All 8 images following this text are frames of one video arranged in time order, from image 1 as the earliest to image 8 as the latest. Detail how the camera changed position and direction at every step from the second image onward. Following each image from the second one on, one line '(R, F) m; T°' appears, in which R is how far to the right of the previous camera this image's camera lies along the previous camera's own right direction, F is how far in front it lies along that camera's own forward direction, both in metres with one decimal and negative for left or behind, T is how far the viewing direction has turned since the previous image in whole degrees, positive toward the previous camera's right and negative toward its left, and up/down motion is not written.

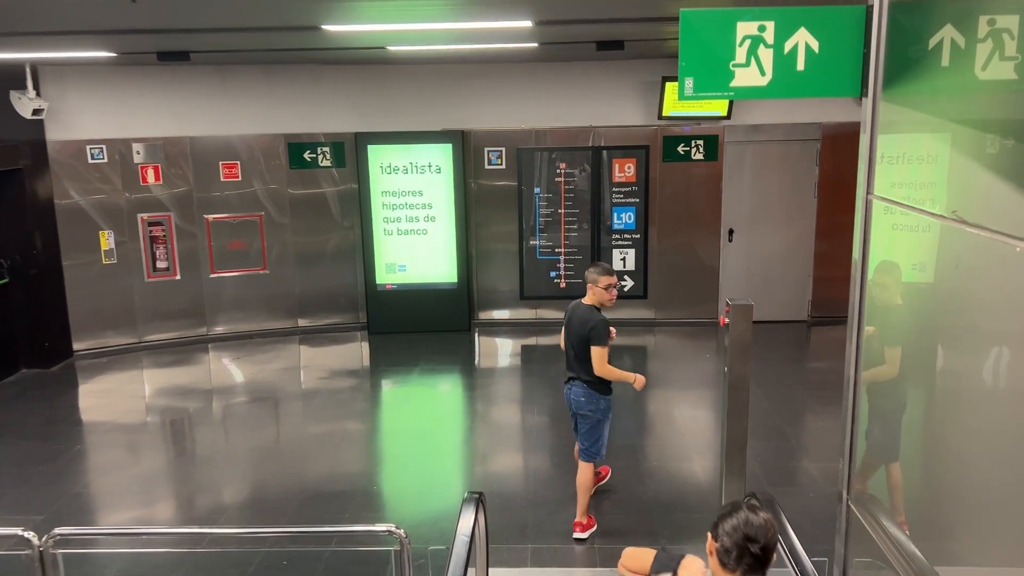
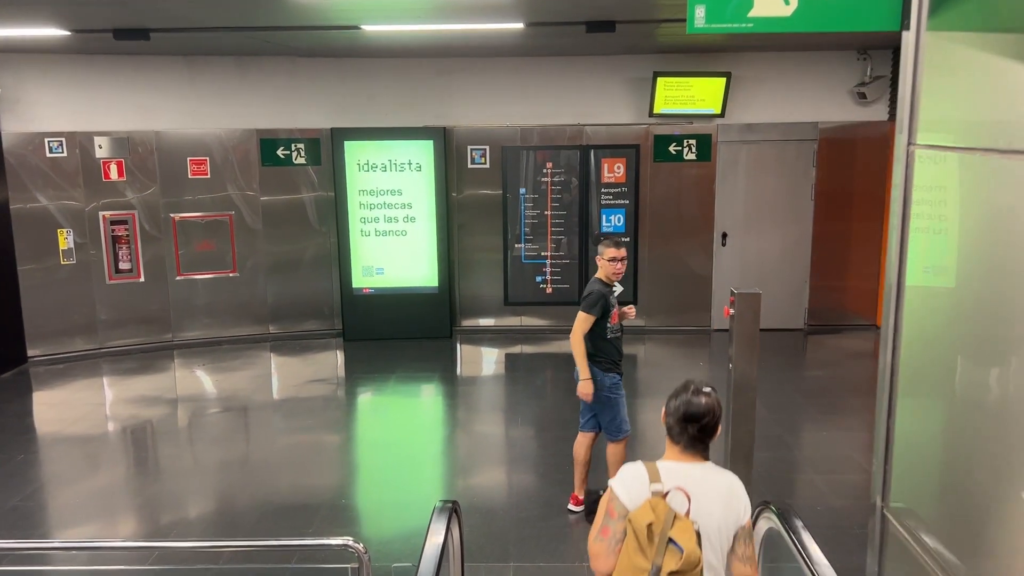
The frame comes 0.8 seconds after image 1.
(0.0, +0.3) m; +1°
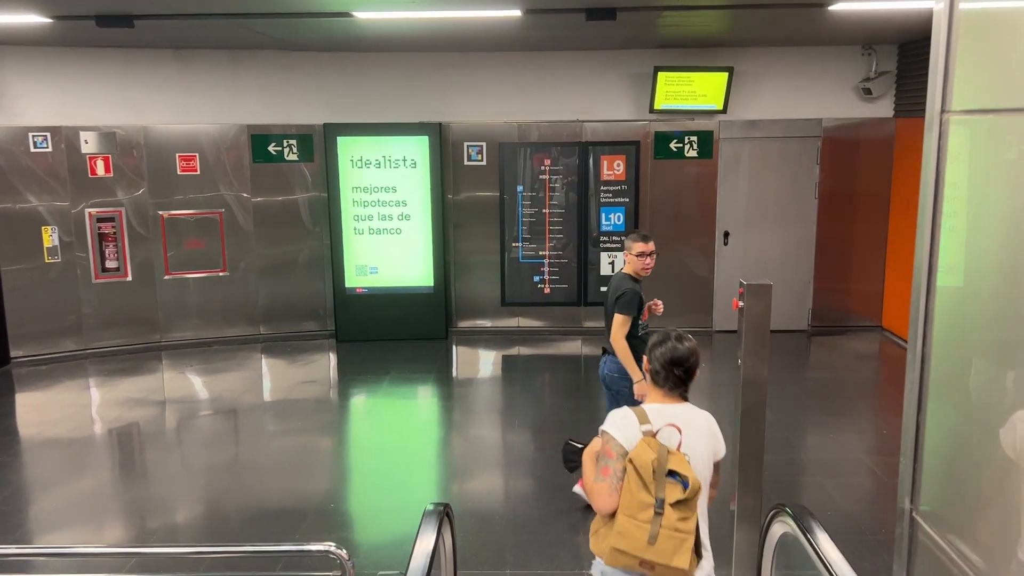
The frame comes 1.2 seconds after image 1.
(0.0, +0.2) m; 0°
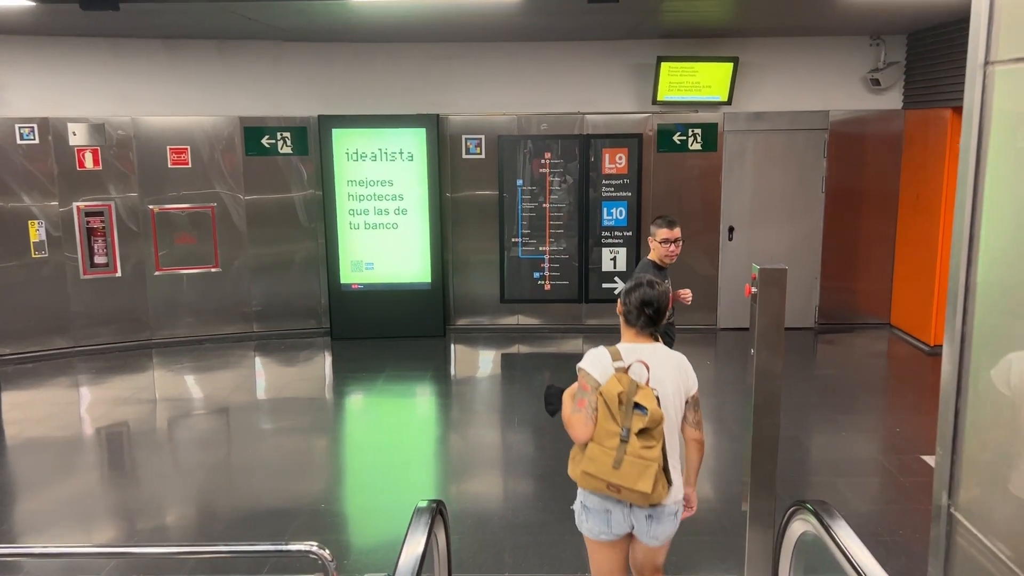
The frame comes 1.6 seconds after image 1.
(0.0, +0.2) m; 0°
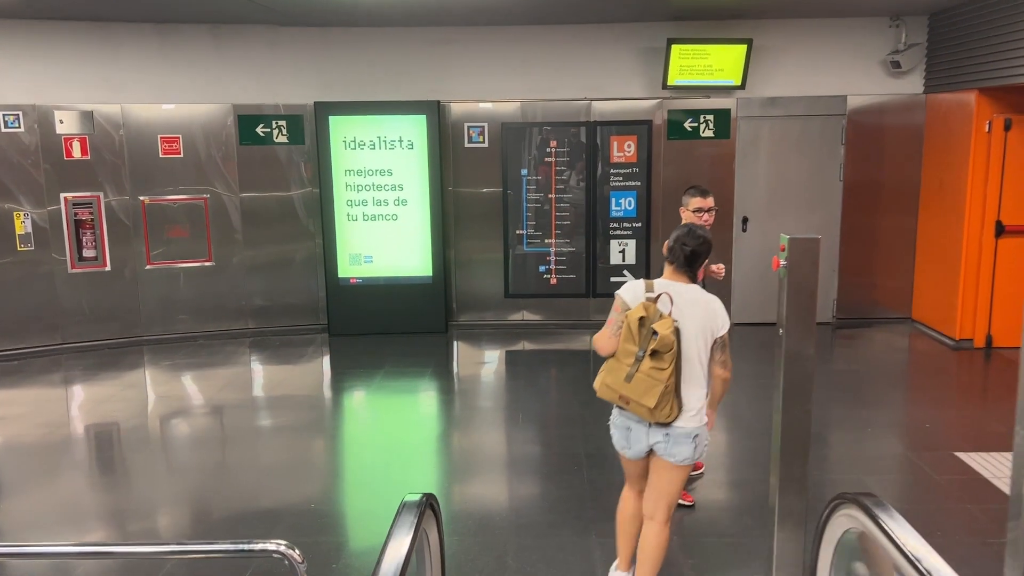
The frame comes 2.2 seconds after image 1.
(0.0, +0.3) m; 0°
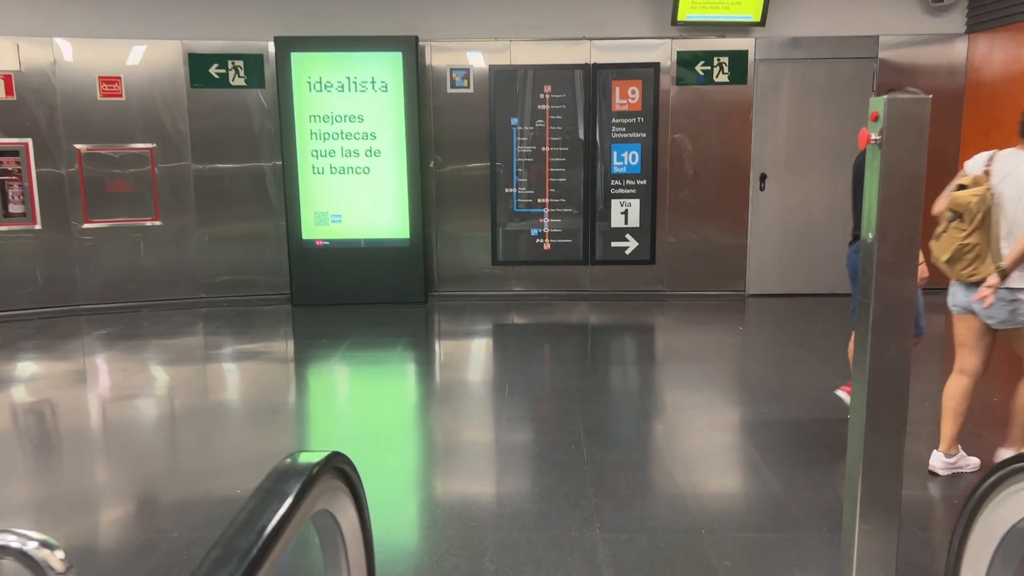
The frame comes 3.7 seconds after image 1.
(0.0, +0.7) m; 0°
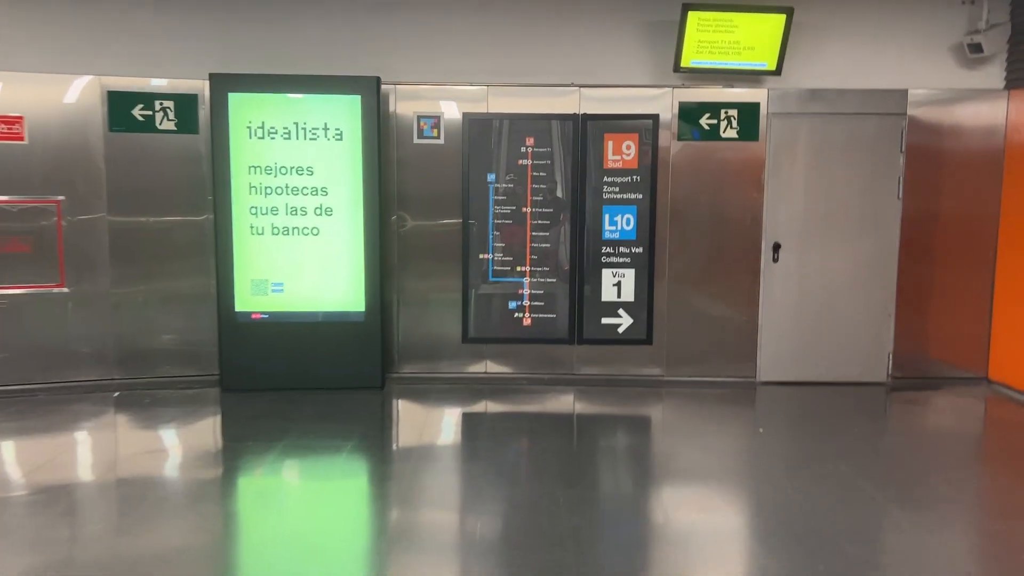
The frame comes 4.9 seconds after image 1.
(0.0, +0.8) m; +2°
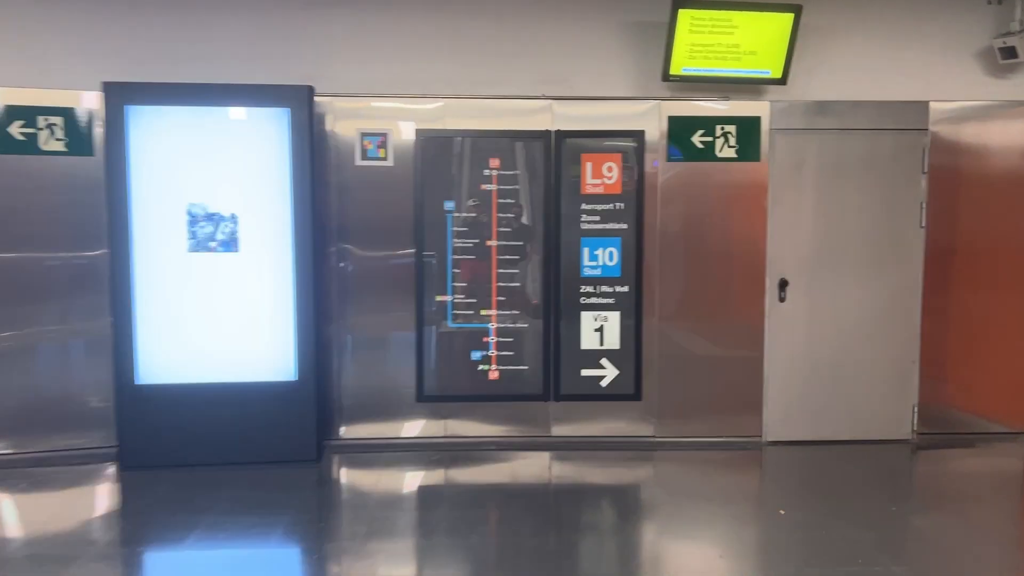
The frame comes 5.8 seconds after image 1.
(0.0, +0.7) m; +2°
